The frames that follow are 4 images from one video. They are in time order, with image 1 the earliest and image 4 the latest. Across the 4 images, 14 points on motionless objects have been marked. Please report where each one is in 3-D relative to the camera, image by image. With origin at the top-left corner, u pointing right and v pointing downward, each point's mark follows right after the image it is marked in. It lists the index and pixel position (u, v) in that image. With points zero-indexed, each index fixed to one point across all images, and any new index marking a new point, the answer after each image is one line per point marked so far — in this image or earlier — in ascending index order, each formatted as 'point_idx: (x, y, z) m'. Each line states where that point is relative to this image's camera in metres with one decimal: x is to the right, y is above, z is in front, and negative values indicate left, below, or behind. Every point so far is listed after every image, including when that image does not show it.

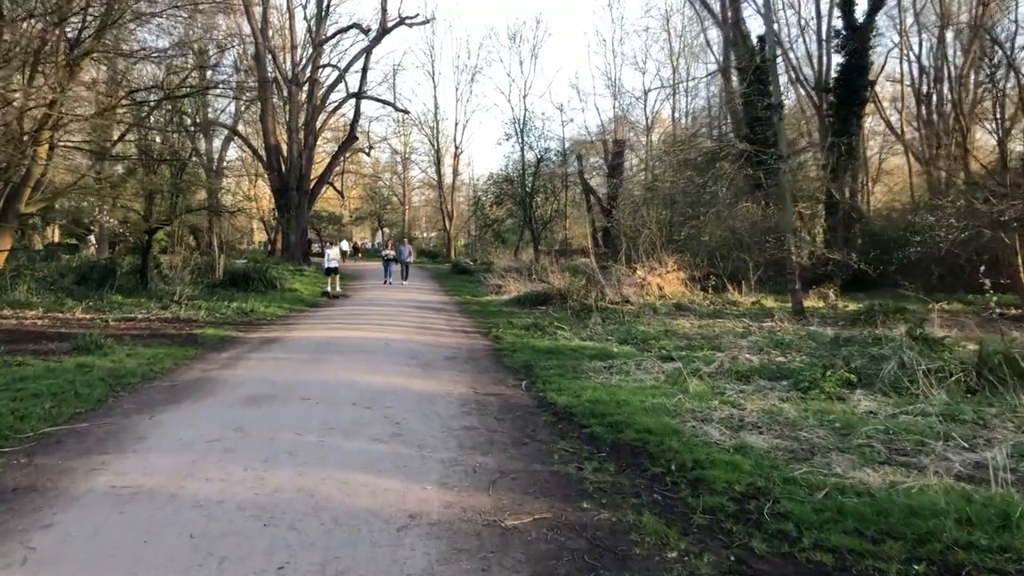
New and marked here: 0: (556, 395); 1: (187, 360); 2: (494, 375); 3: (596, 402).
0: (+0.4, -0.8, +6.6) m
1: (-3.3, -0.7, +8.4) m
2: (-0.2, -0.8, +7.7) m
3: (+0.6, -0.8, +6.2) m
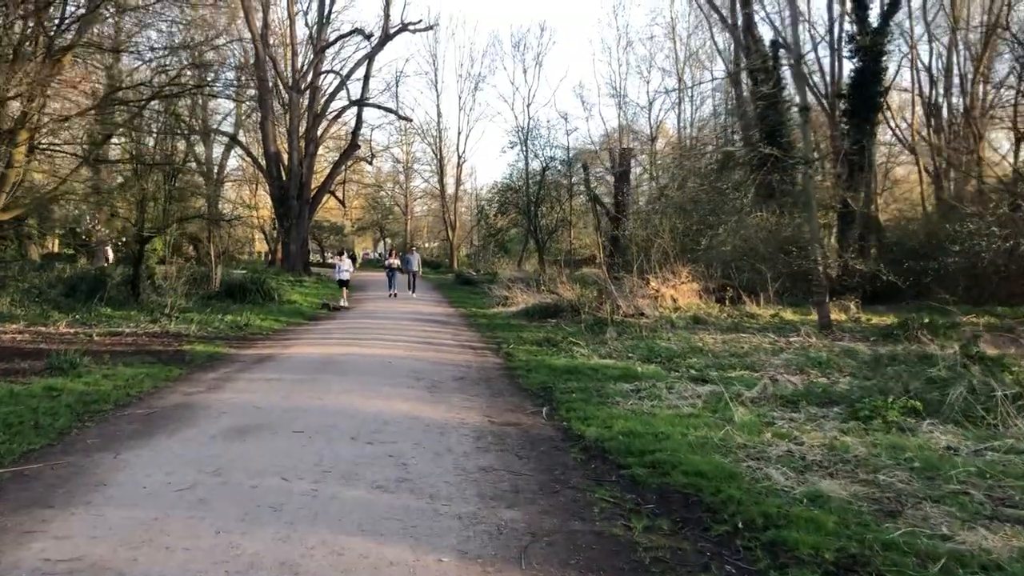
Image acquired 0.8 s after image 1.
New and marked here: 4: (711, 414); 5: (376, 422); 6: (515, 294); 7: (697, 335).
0: (+0.5, -0.9, +5.8) m
1: (-3.1, -0.8, +7.6) m
2: (0.0, -0.9, +6.9) m
3: (+0.8, -1.0, +5.4) m
4: (+1.5, -0.9, +6.1) m
5: (-0.9, -0.9, +5.7) m
6: (+0.1, -0.2, +19.1) m
7: (+2.7, -0.7, +12.3) m
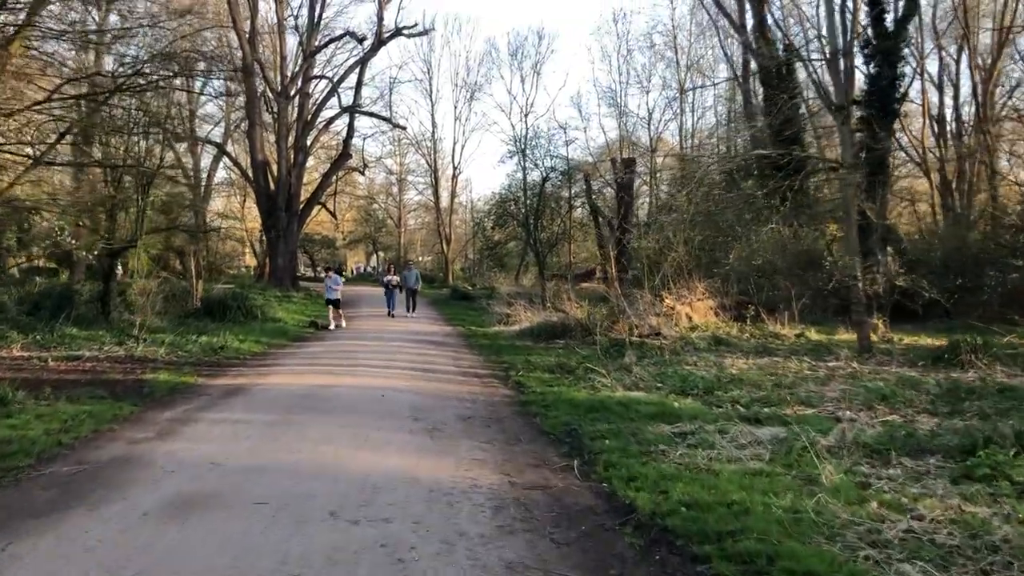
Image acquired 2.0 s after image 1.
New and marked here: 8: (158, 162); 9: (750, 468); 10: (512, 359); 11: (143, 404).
0: (+0.6, -1.1, +4.5) m
1: (-3.0, -1.0, +6.3) m
2: (+0.1, -1.1, +5.7) m
3: (+0.9, -1.1, +4.1) m
4: (+1.6, -1.1, +4.9) m
5: (-0.8, -1.1, +4.5) m
6: (+0.1, -0.5, +17.9) m
7: (+2.8, -0.9, +11.1) m
8: (-6.1, +2.2, +14.5) m
9: (+1.4, -1.1, +5.0) m
10: (0.0, -0.9, +11.0) m
11: (-3.1, -1.0, +7.2) m
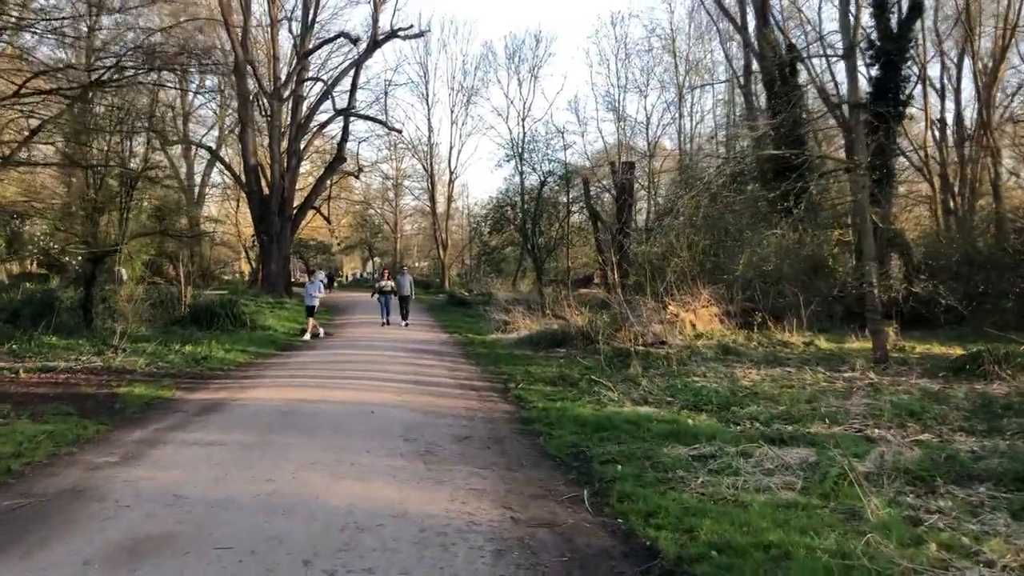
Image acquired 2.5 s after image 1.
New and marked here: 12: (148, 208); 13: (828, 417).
0: (+0.7, -1.1, +3.9) m
1: (-3.0, -1.1, +5.8) m
2: (+0.1, -1.1, +5.1) m
3: (+0.9, -1.1, +3.6) m
4: (+1.6, -1.1, +4.3) m
5: (-0.8, -1.1, +3.9) m
6: (+0.1, -0.6, +17.3) m
7: (+2.8, -1.0, +10.5) m
8: (-6.1, +2.1, +13.9) m
9: (+1.4, -1.1, +4.5) m
10: (0.0, -1.0, +10.4) m
11: (-3.1, -1.1, +6.6) m
12: (-6.6, +1.5, +15.3) m
13: (+2.6, -1.1, +7.1) m
